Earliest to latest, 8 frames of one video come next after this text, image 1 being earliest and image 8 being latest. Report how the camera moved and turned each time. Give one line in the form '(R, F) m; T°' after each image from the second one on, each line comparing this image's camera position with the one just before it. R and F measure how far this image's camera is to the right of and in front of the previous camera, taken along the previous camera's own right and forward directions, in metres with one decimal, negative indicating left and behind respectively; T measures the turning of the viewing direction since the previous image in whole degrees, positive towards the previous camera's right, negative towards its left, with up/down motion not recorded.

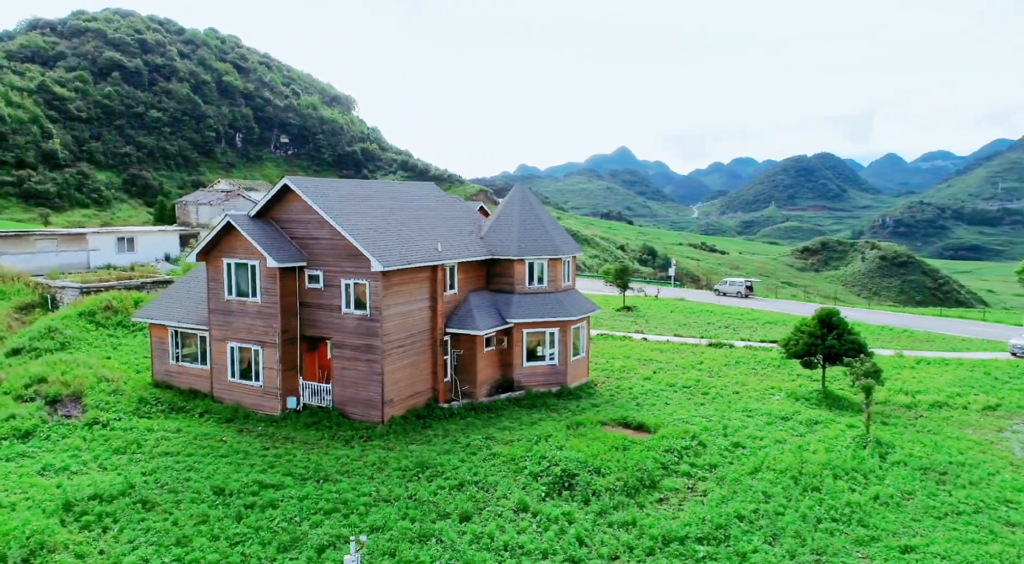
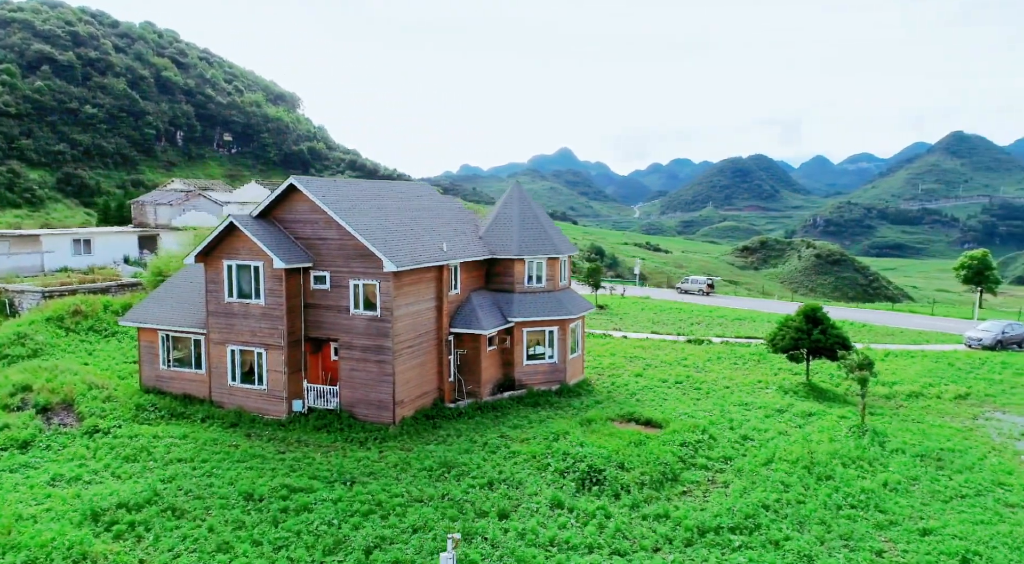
(-2.1, -0.1) m; +4°
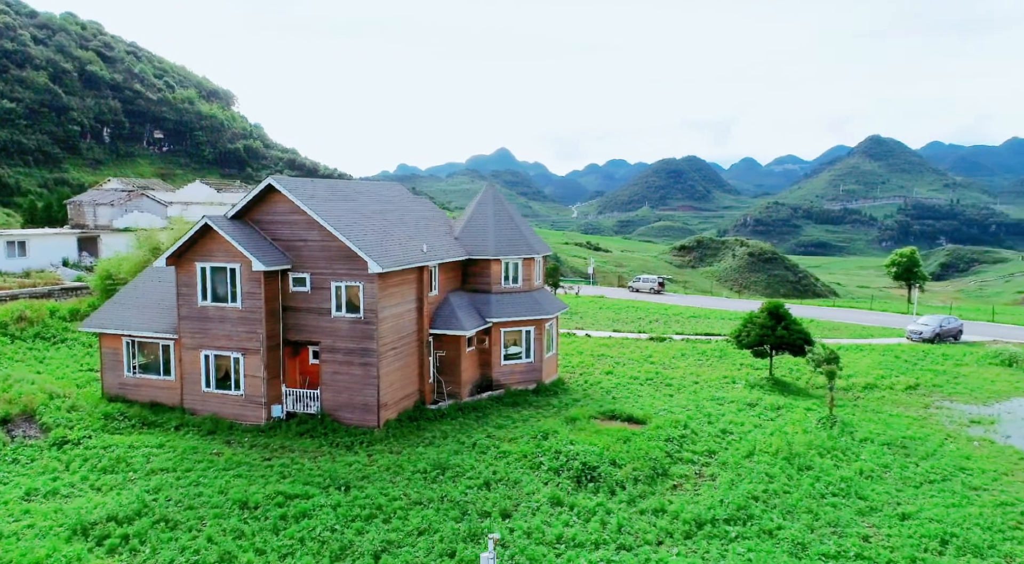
(-1.4, 0.0) m; +5°
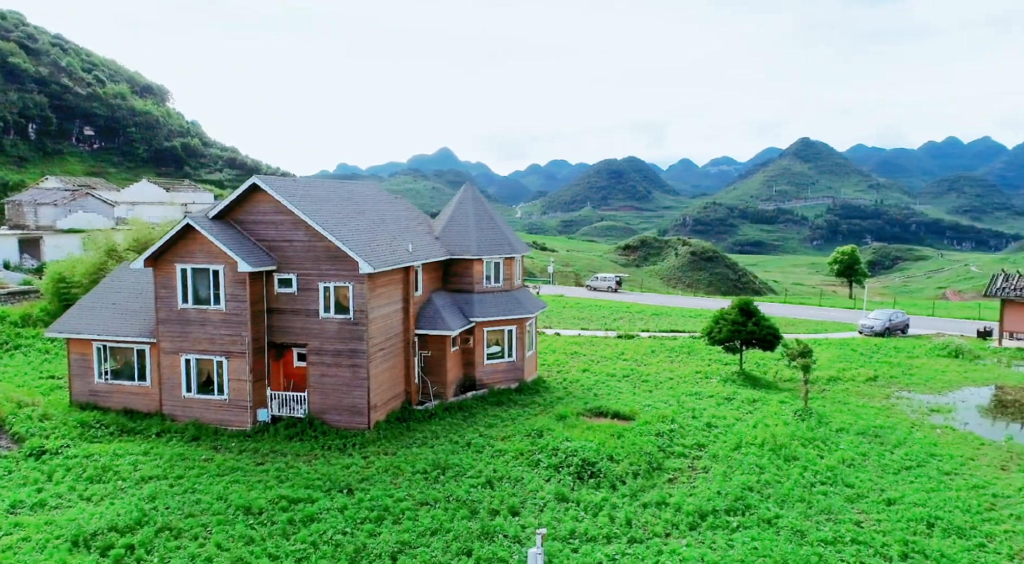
(-1.5, -0.1) m; +4°
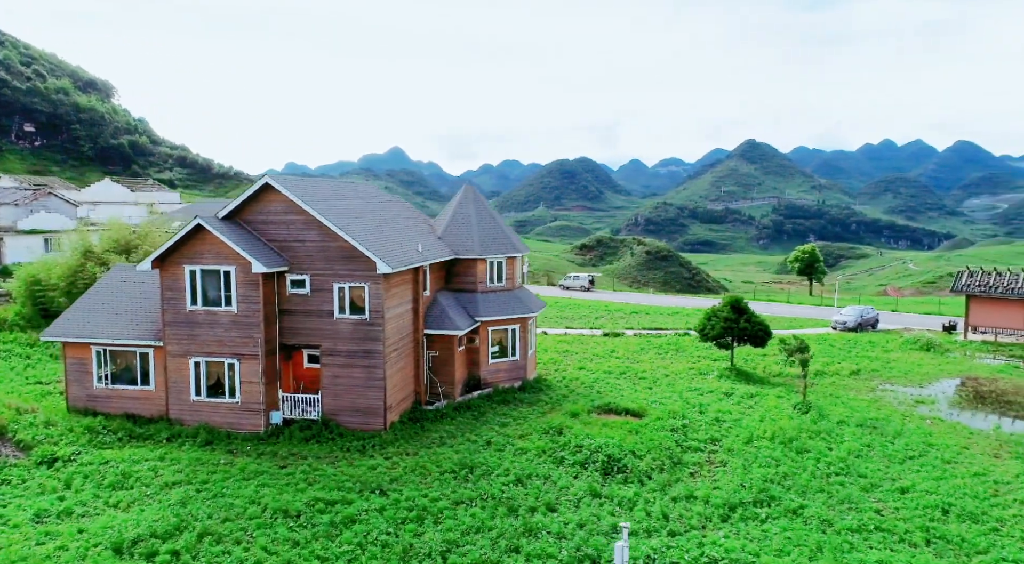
(-2.0, -0.1) m; +3°
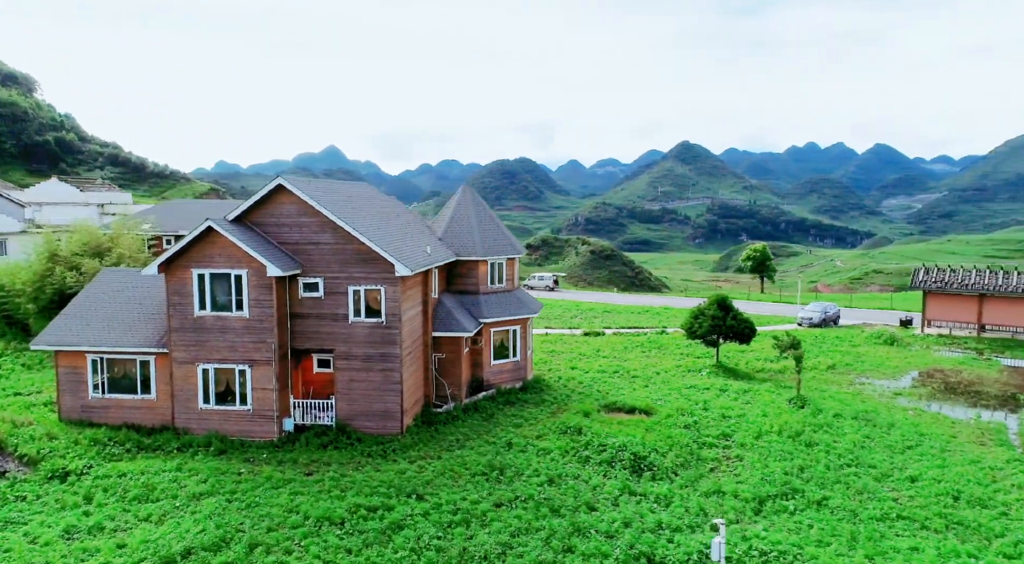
(-2.4, 0.0) m; +4°
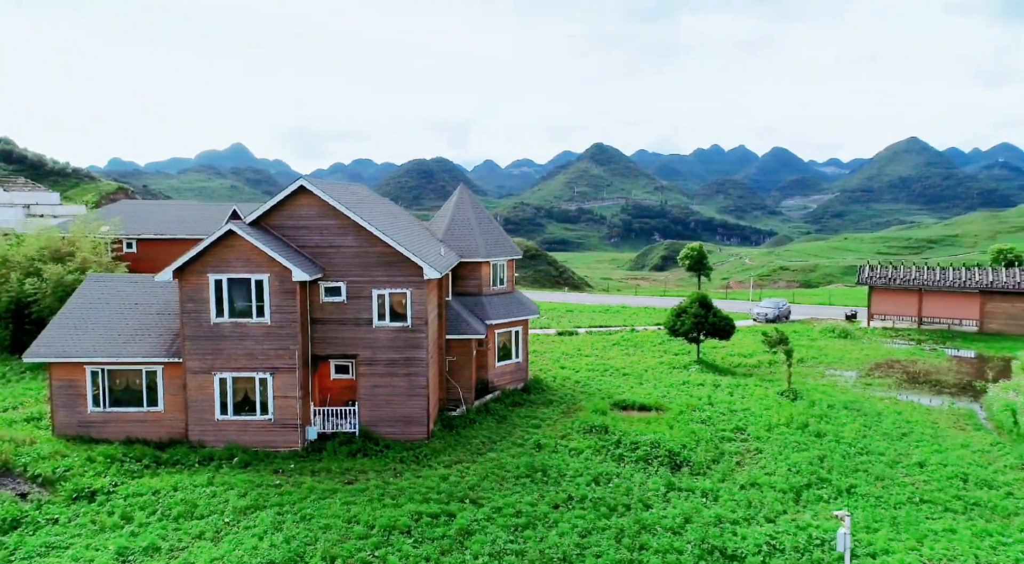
(-3.3, +0.1) m; +6°
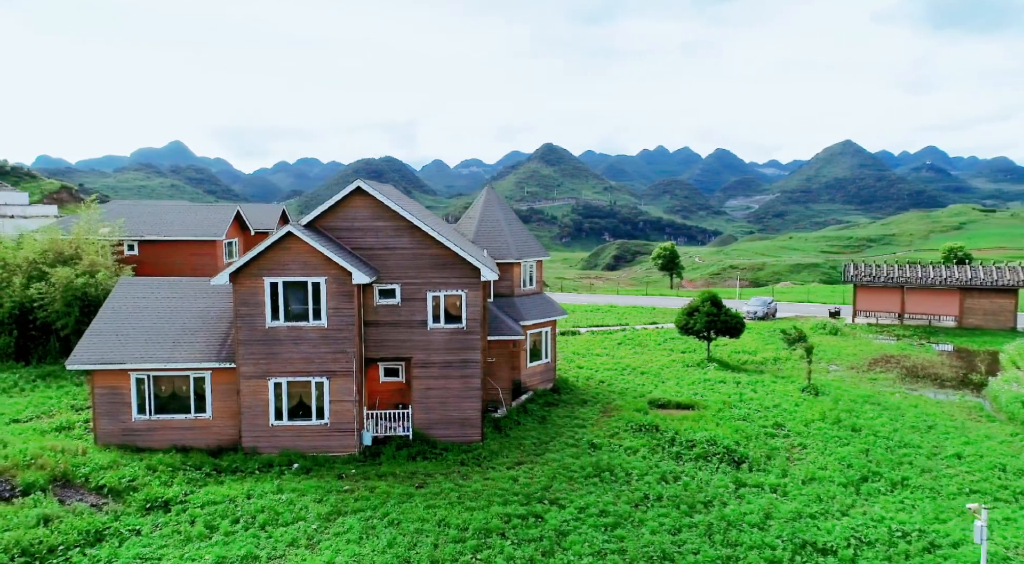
(-3.1, 0.0) m; +4°
